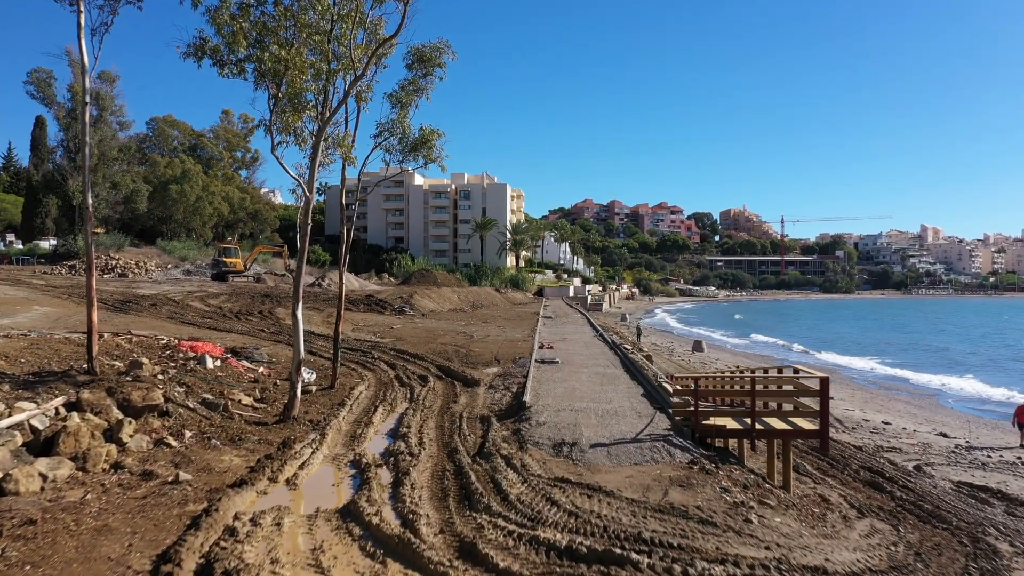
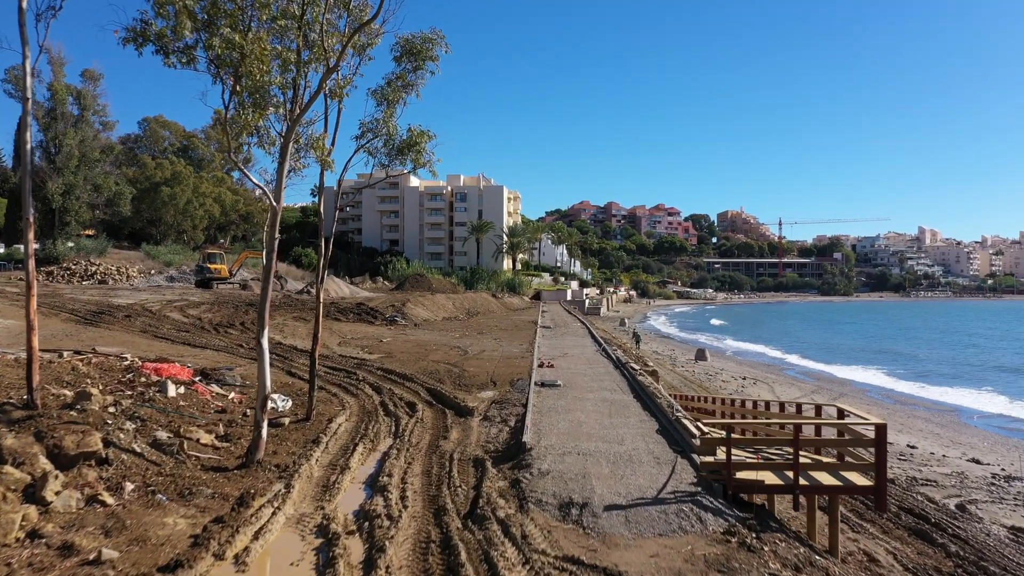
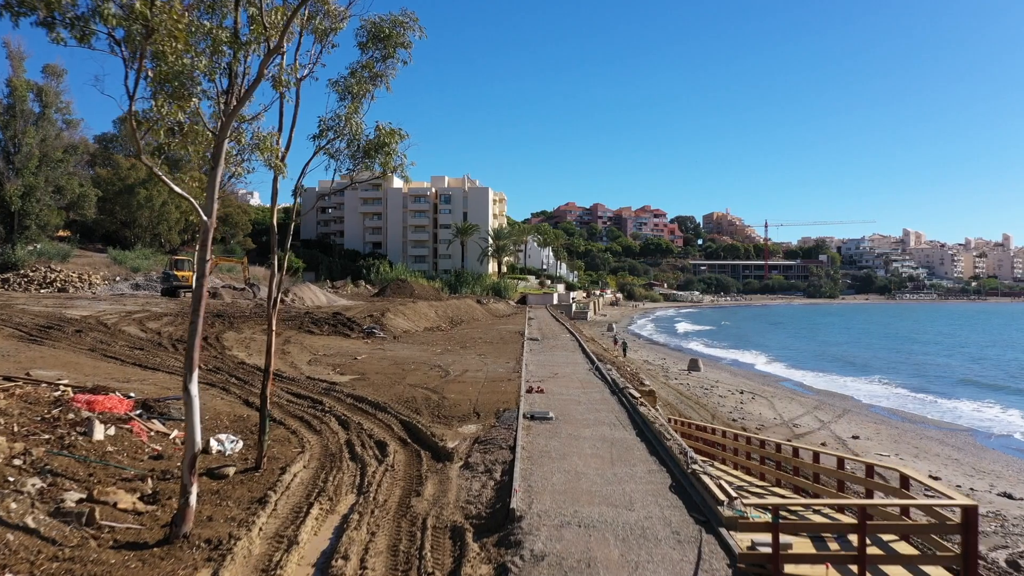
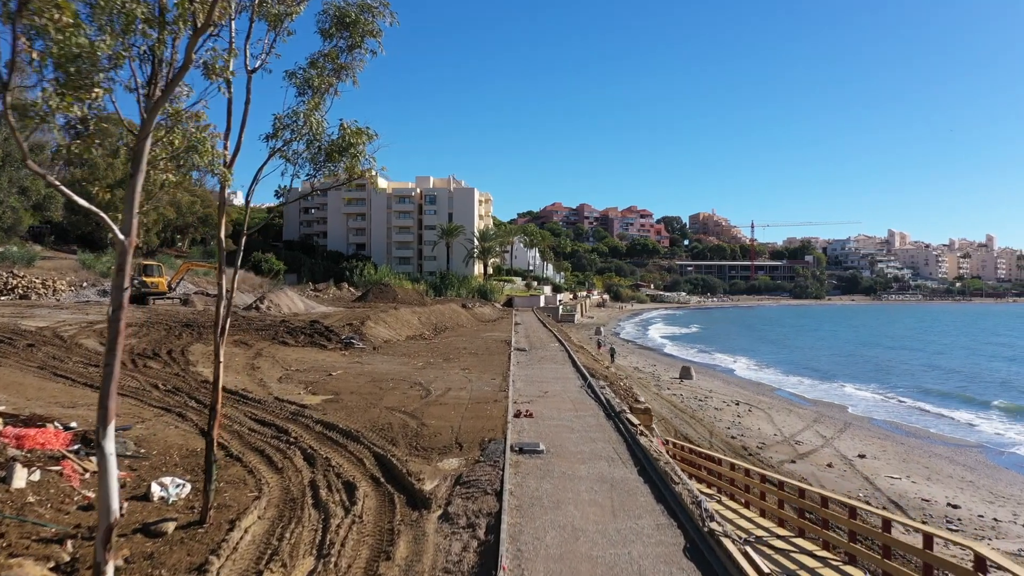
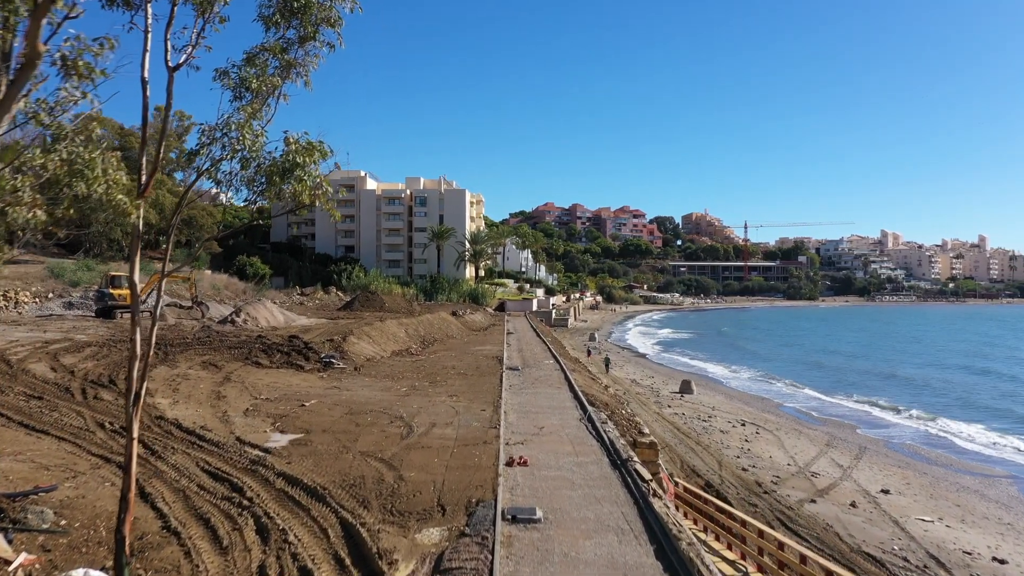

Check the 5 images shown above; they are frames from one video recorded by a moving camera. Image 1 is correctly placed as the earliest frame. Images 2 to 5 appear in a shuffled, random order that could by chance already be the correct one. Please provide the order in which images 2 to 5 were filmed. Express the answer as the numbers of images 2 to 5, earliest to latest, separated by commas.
2, 3, 4, 5
